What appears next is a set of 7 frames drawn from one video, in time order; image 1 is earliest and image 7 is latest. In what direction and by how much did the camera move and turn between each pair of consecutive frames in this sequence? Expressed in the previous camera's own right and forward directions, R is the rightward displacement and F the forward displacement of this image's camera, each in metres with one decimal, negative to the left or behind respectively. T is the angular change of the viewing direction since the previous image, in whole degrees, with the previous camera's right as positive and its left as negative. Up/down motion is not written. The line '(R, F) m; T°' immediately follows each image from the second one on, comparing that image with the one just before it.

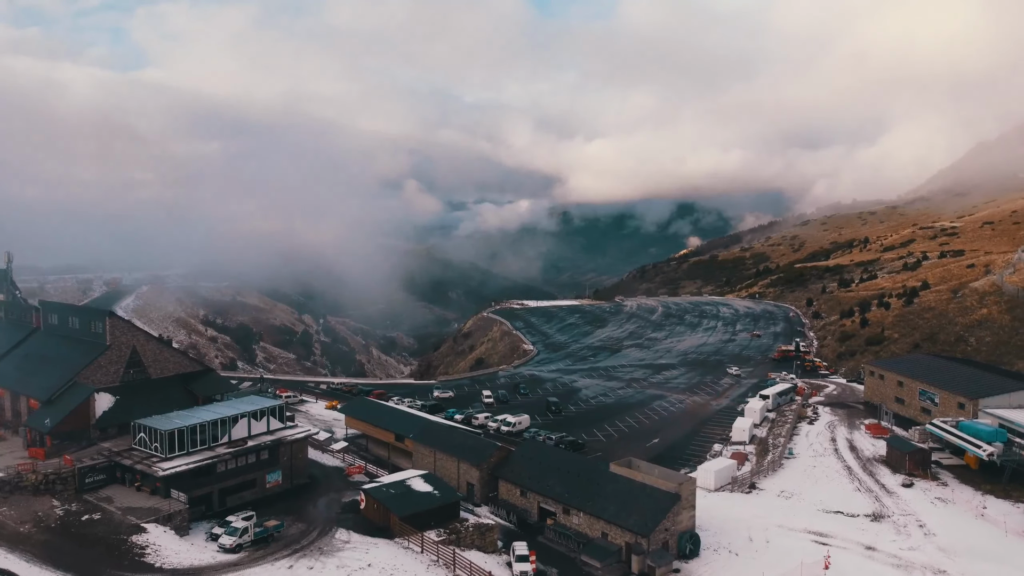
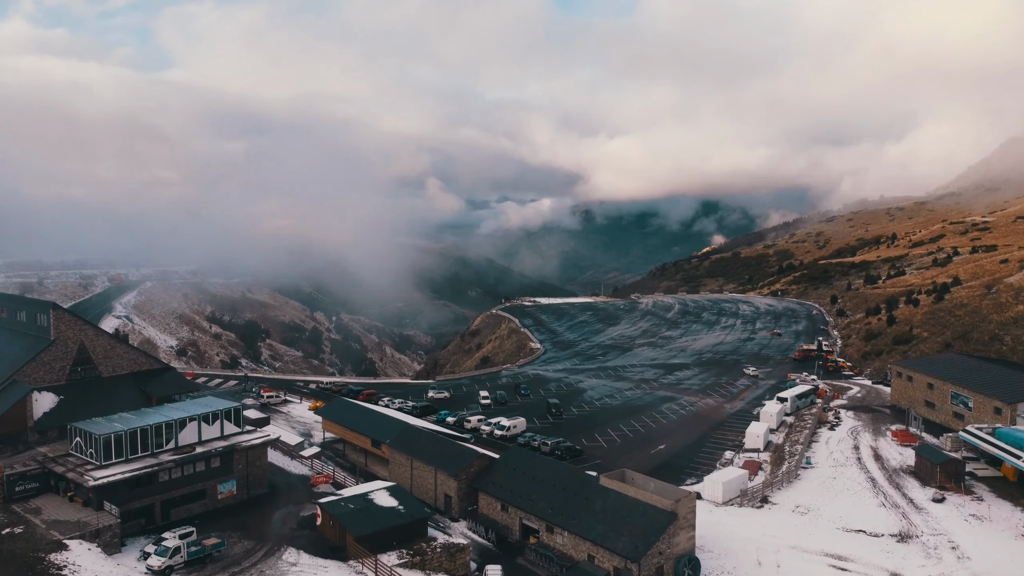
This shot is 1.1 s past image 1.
(+1.7, +3.9) m; -2°
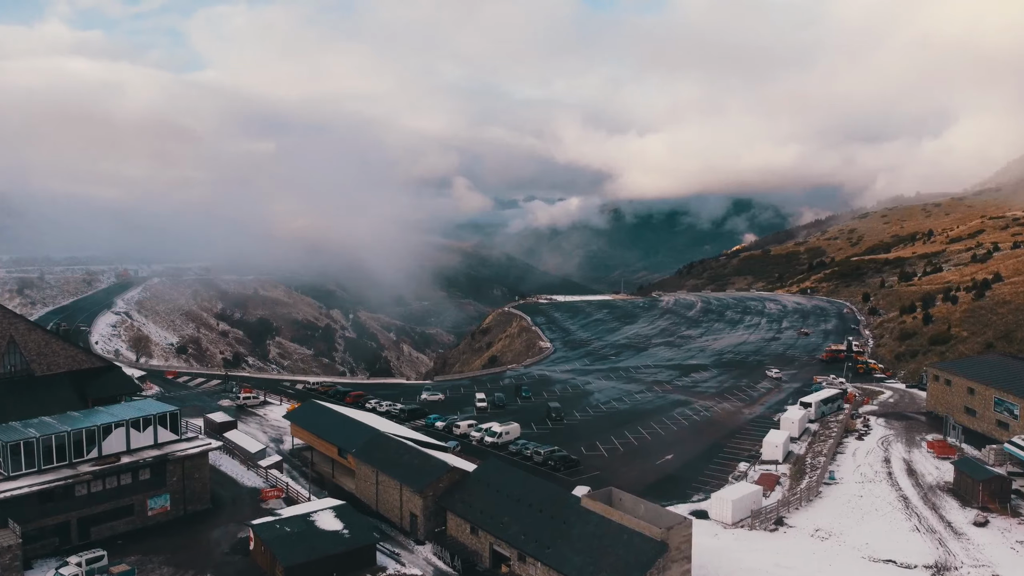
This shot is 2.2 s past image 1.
(+2.0, +4.4) m; -2°
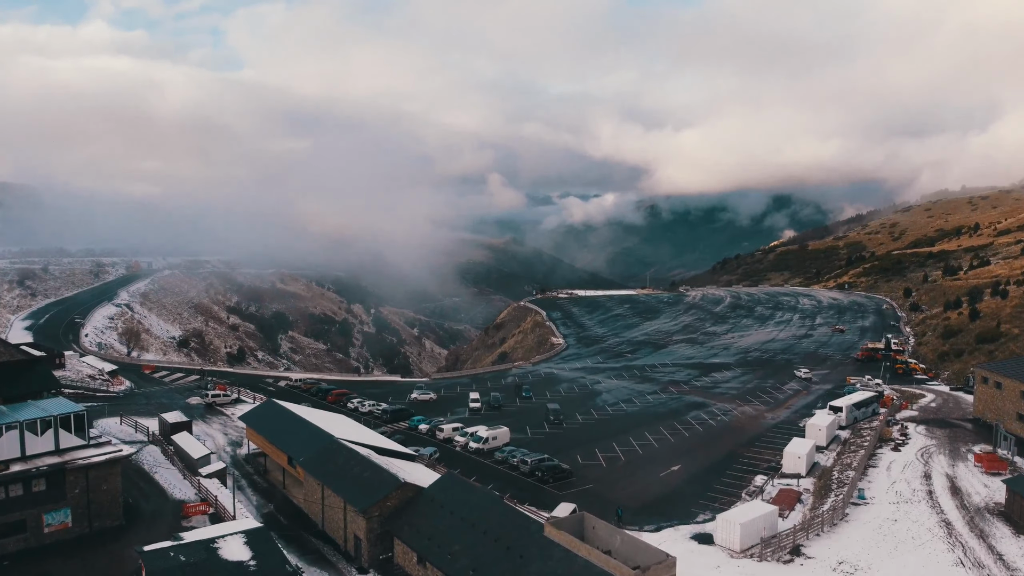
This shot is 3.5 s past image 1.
(+2.3, +4.9) m; -2°
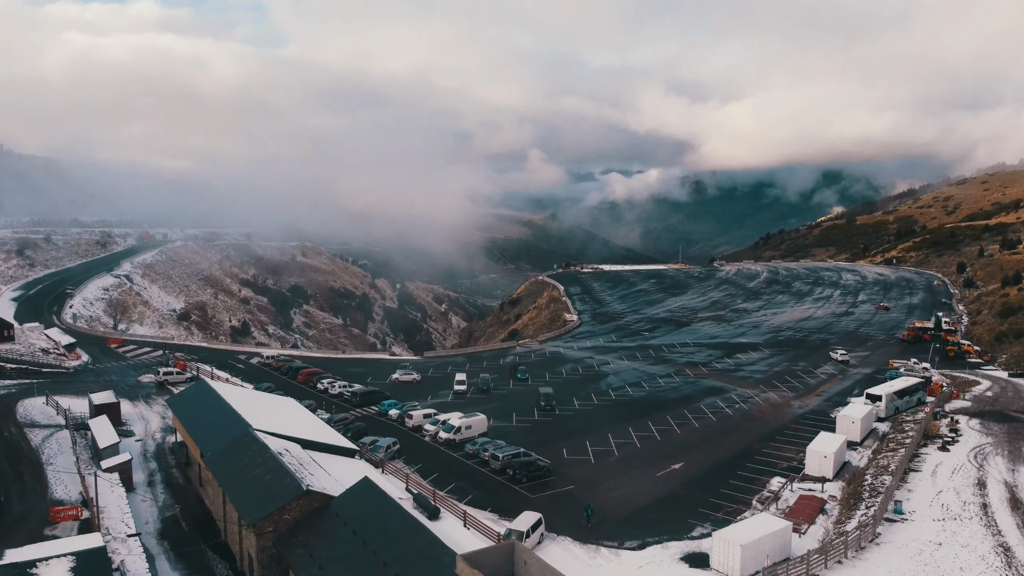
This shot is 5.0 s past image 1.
(+2.8, +5.8) m; -3°
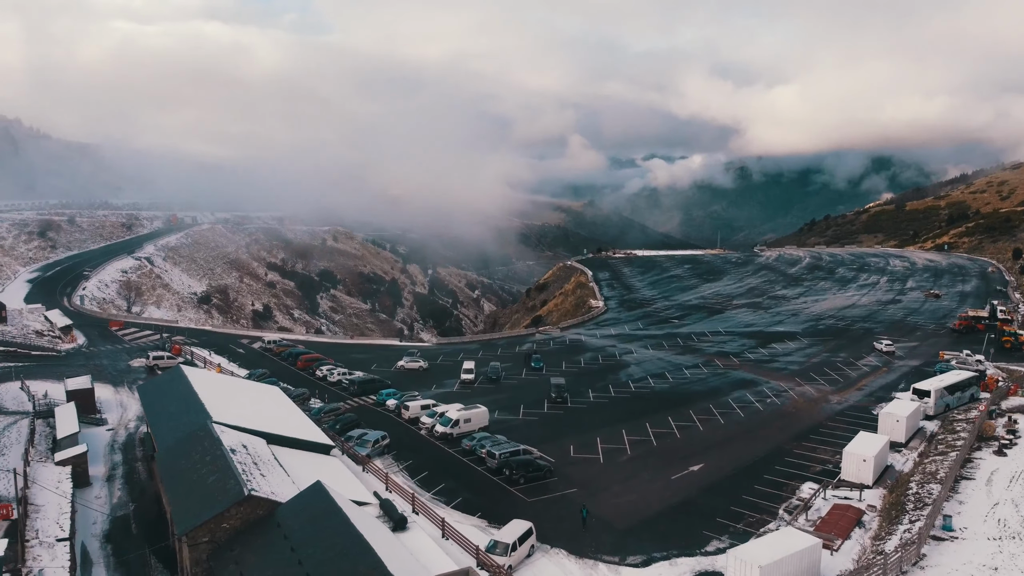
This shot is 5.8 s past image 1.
(+1.4, +3.2) m; -3°
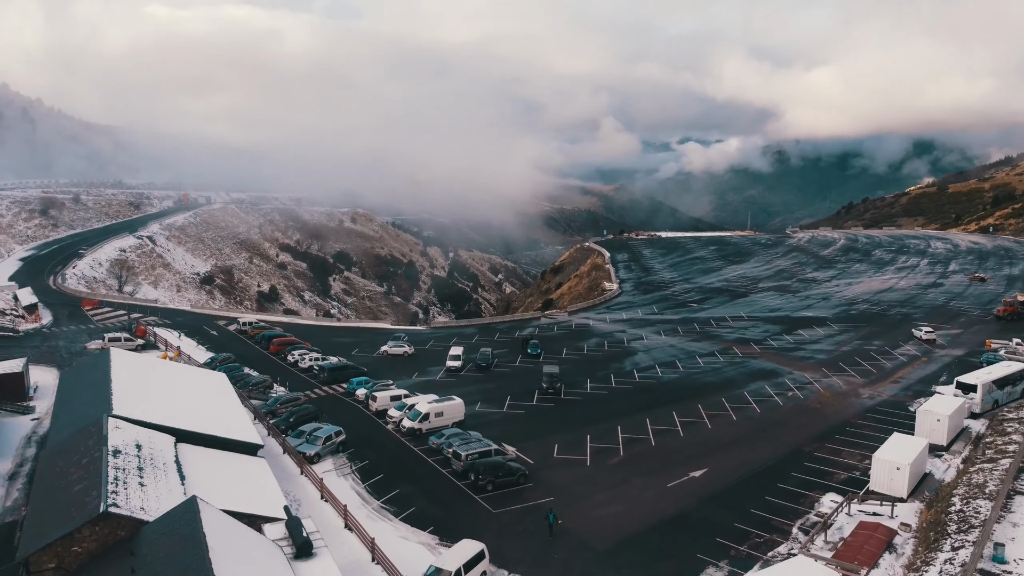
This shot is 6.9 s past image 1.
(+1.8, +4.1) m; -2°
